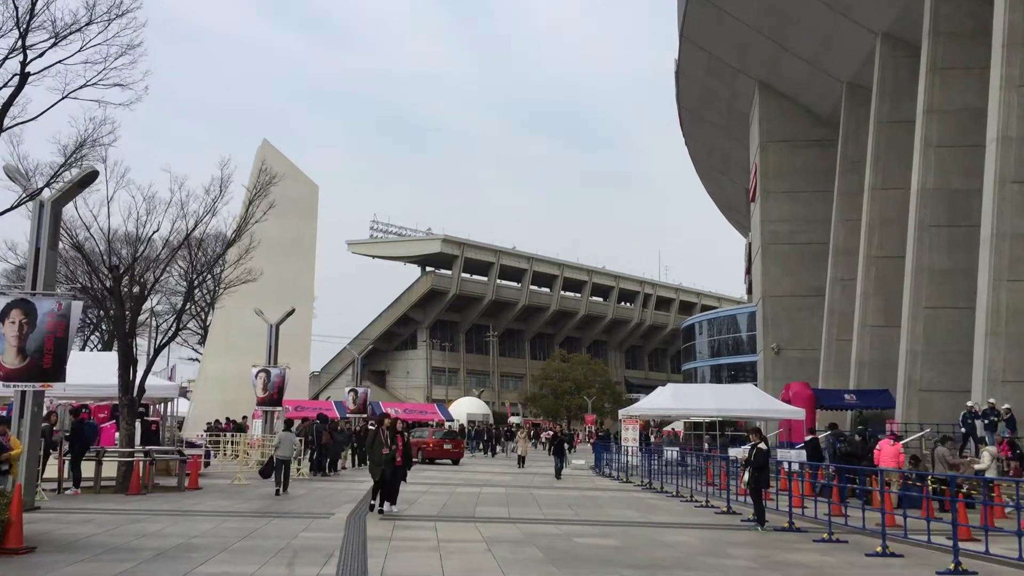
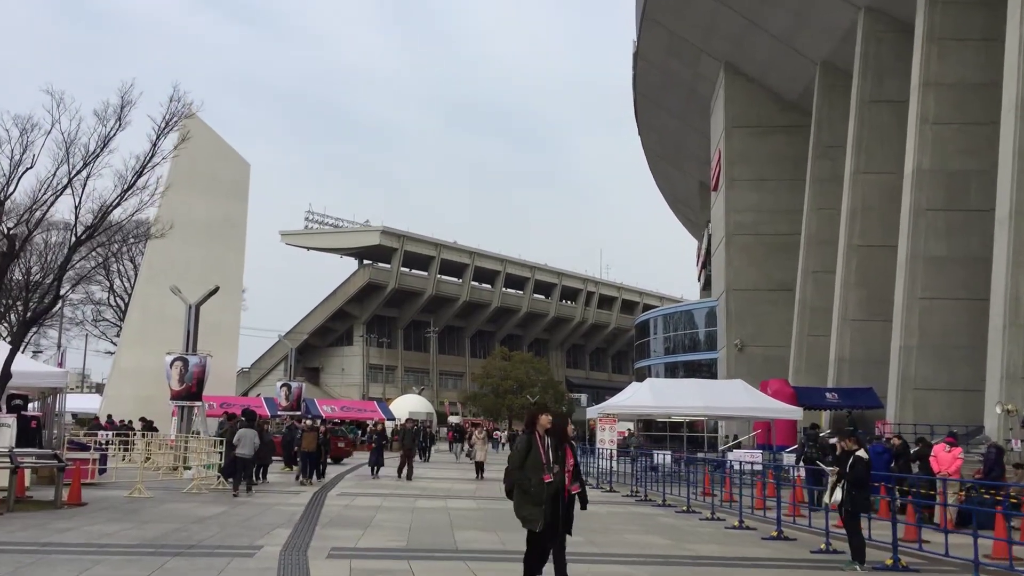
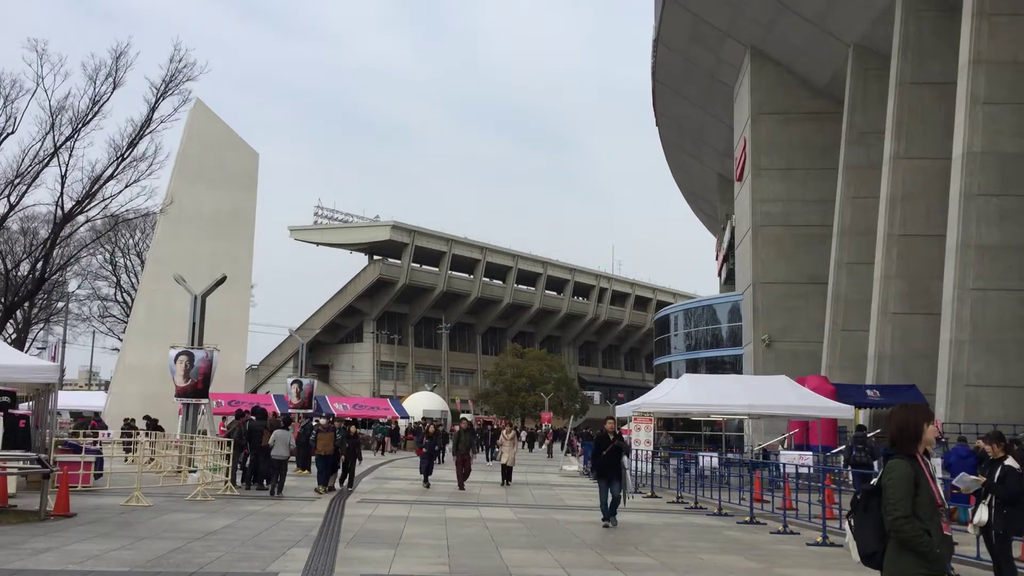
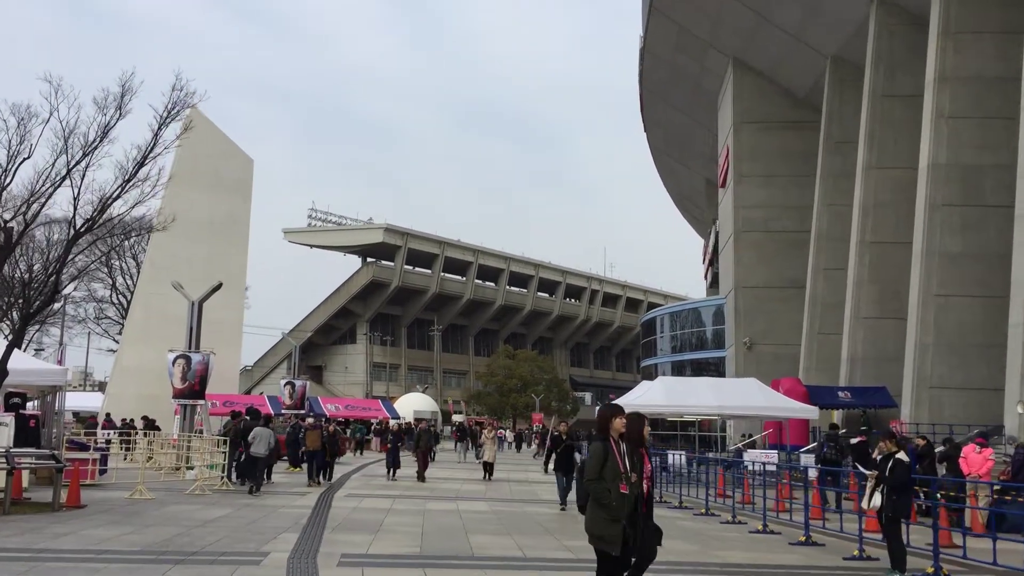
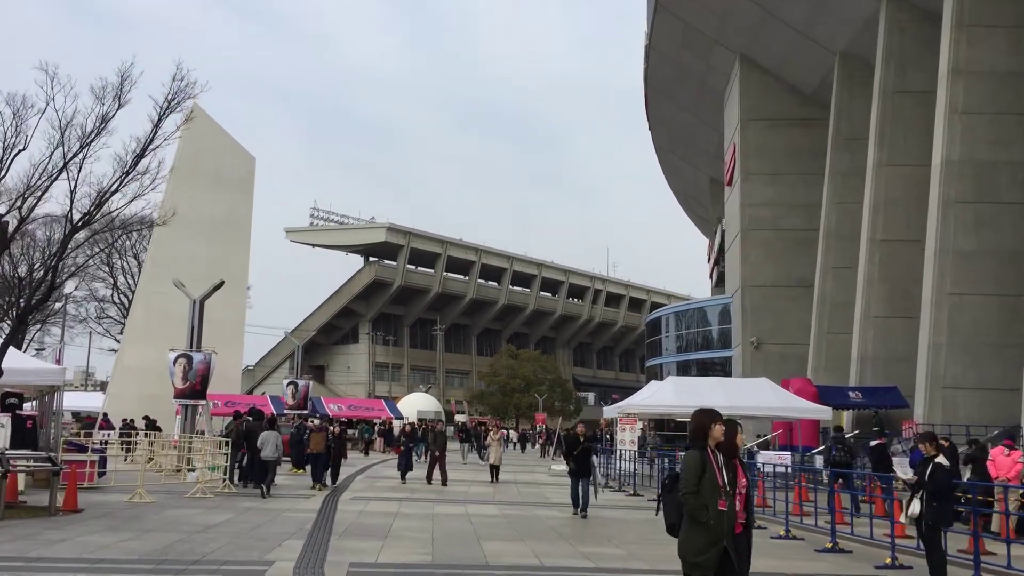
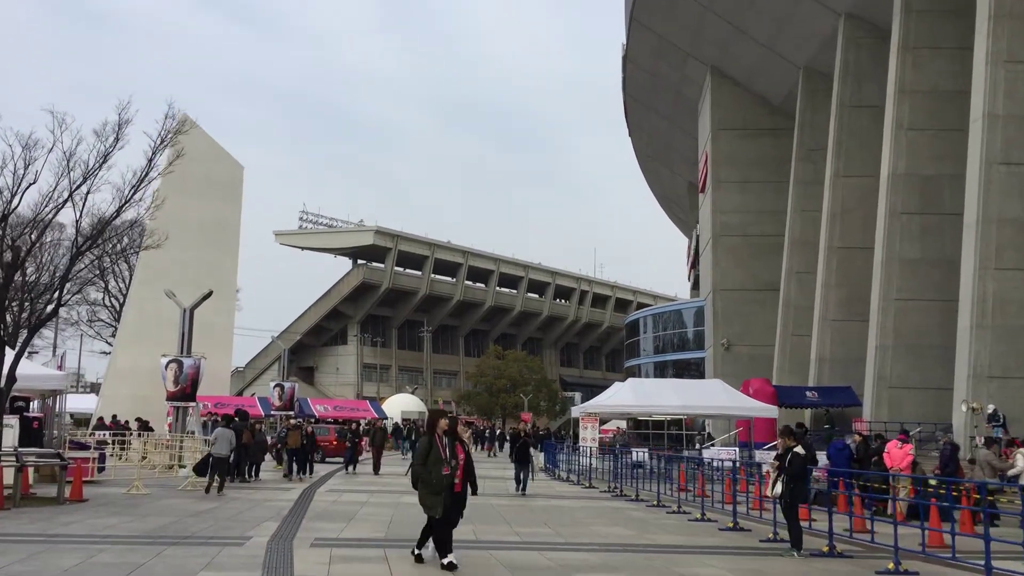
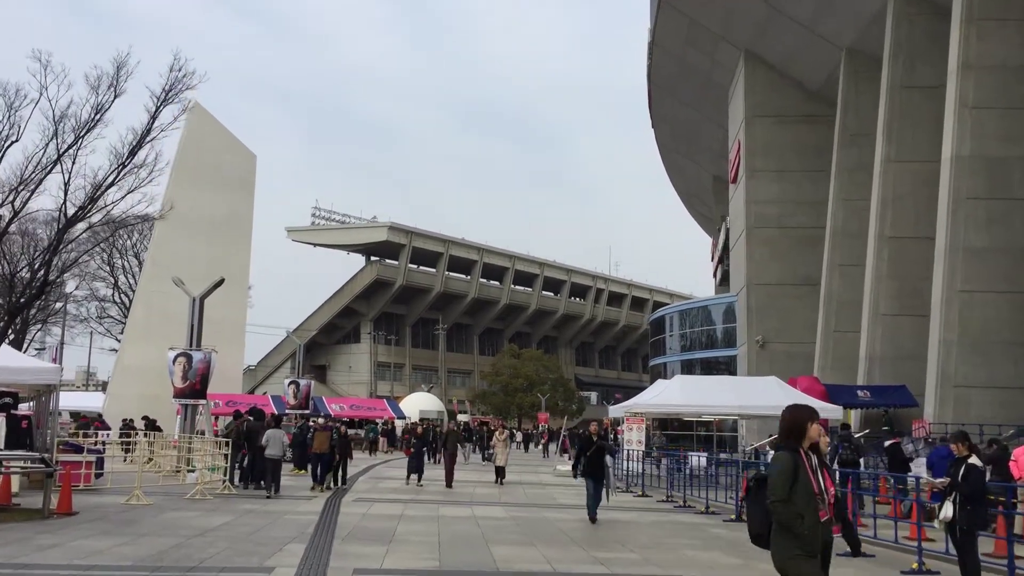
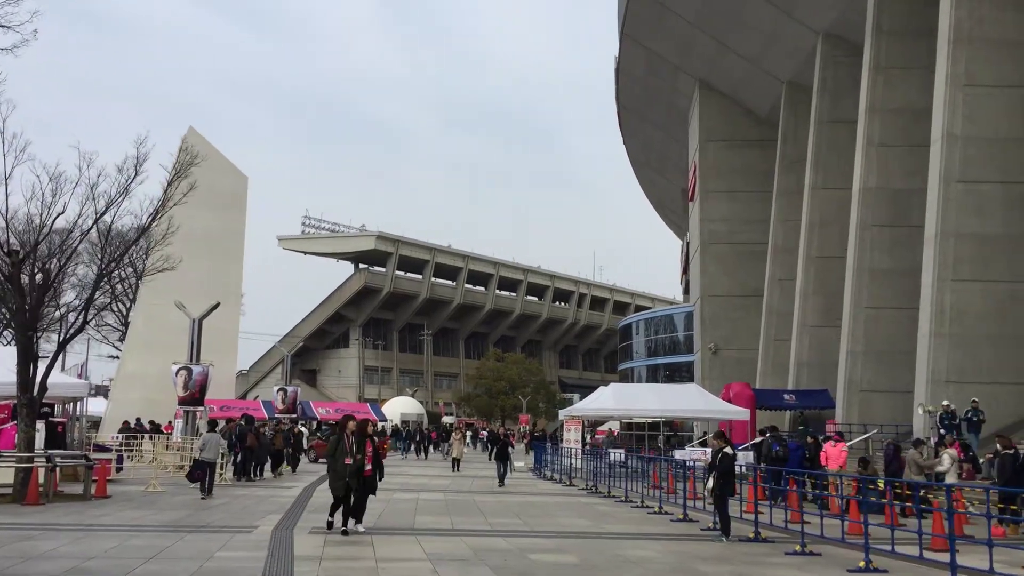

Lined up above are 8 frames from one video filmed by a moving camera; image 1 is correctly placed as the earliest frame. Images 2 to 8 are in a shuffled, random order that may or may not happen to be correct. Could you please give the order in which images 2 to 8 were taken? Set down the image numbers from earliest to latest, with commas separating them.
8, 6, 2, 4, 5, 7, 3
